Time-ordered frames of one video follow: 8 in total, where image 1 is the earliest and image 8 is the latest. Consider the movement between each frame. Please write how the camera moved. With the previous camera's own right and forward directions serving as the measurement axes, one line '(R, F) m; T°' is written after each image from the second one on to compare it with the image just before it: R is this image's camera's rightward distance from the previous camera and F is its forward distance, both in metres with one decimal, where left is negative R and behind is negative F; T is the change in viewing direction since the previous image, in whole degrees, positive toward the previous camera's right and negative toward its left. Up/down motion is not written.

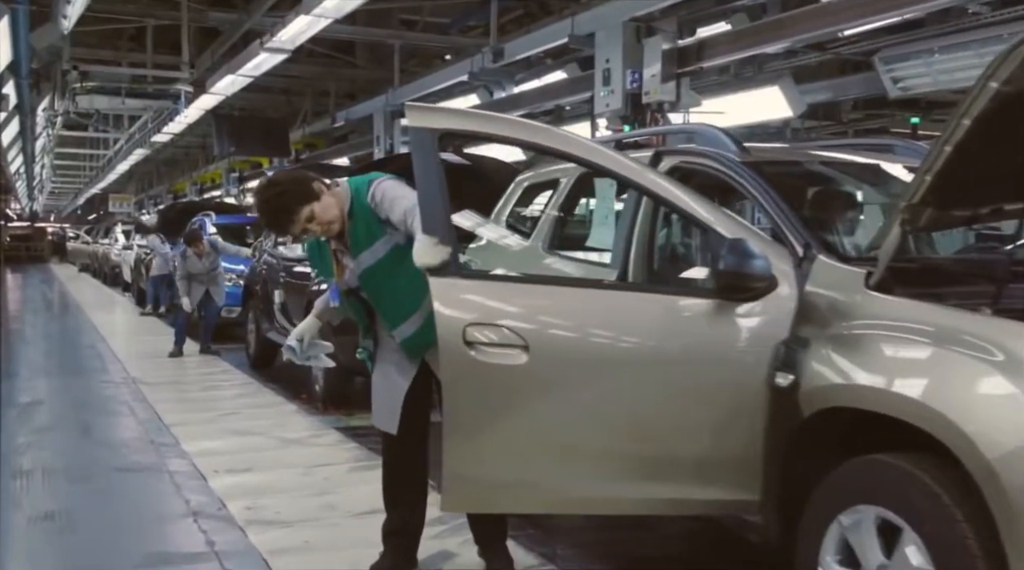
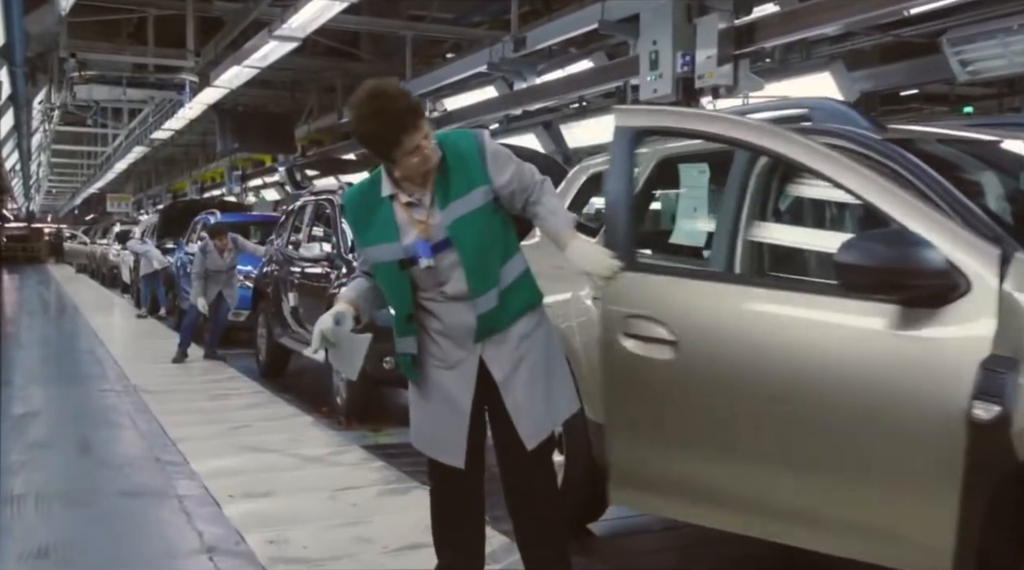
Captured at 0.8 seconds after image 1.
(-0.3, +0.7) m; 0°
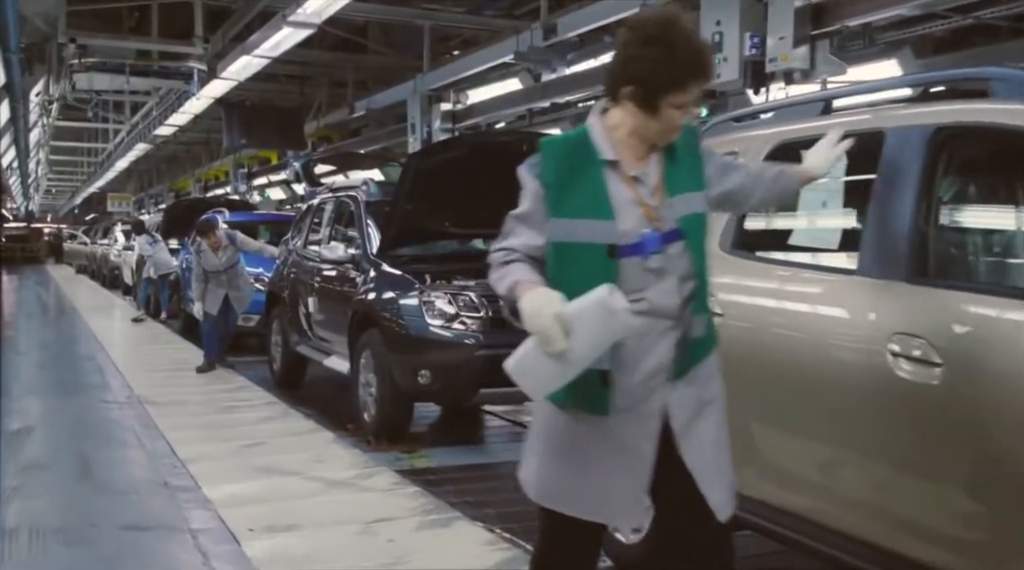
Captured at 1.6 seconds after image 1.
(-0.3, +0.7) m; 0°
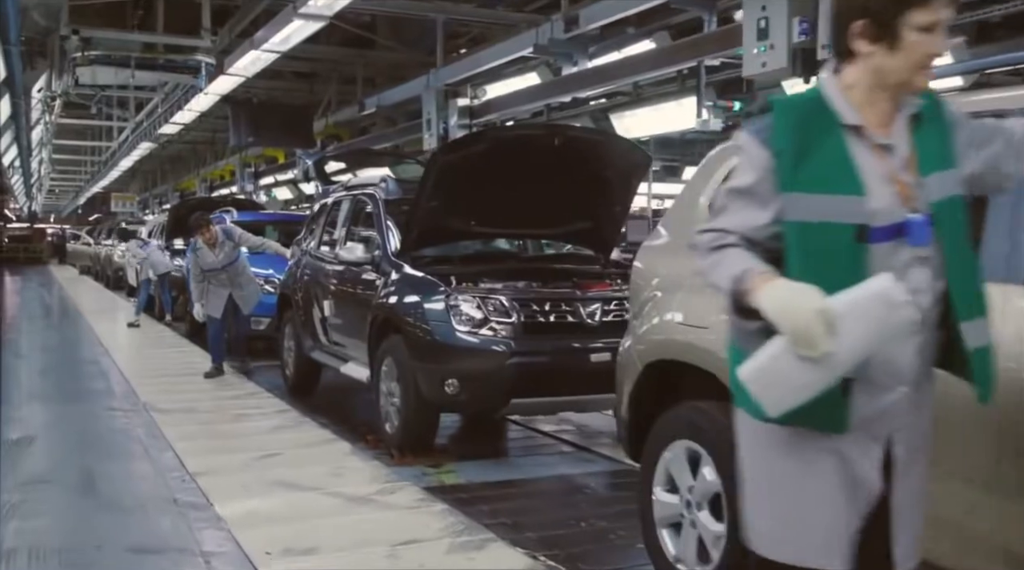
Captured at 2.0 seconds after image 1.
(-0.2, +0.4) m; 0°
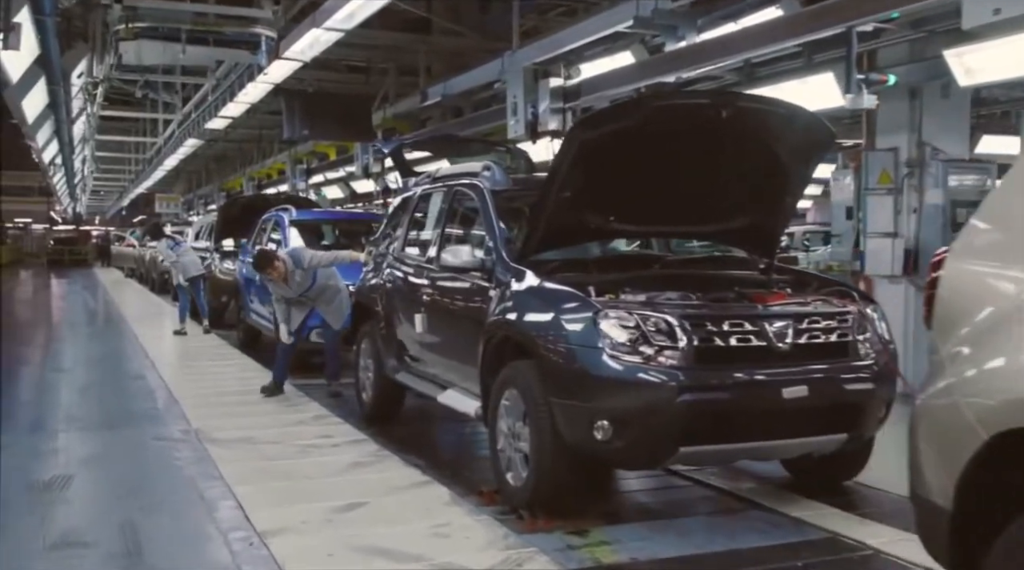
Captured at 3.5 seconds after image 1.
(-0.6, +1.3) m; -2°
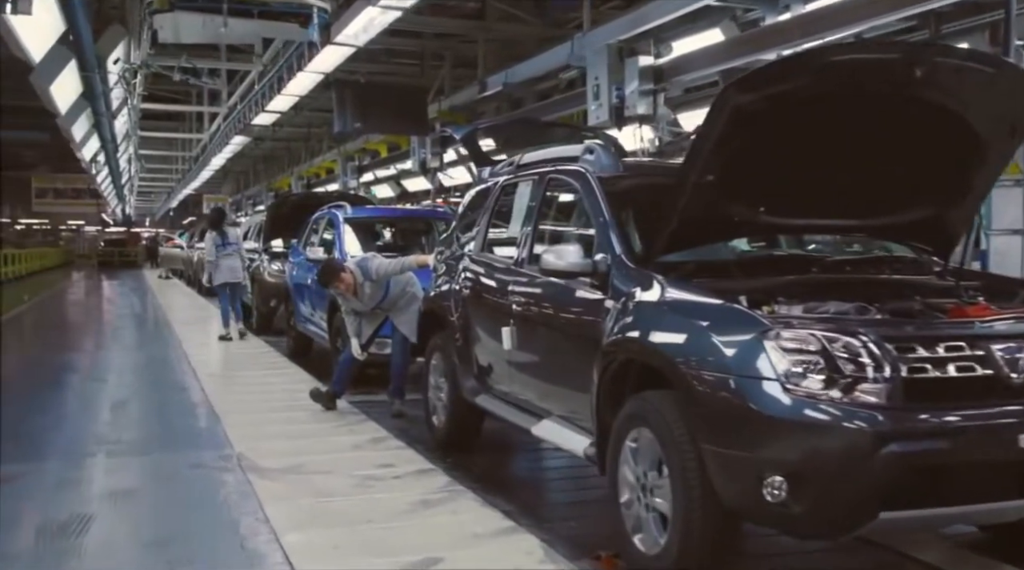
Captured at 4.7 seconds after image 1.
(-0.3, +1.0) m; -3°
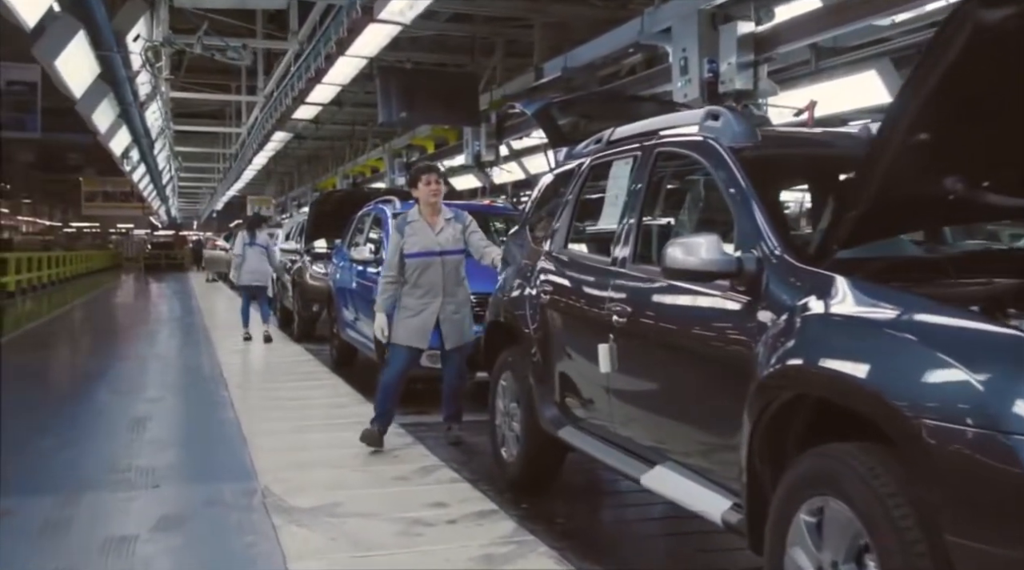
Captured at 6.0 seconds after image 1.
(-0.2, +1.1) m; -3°
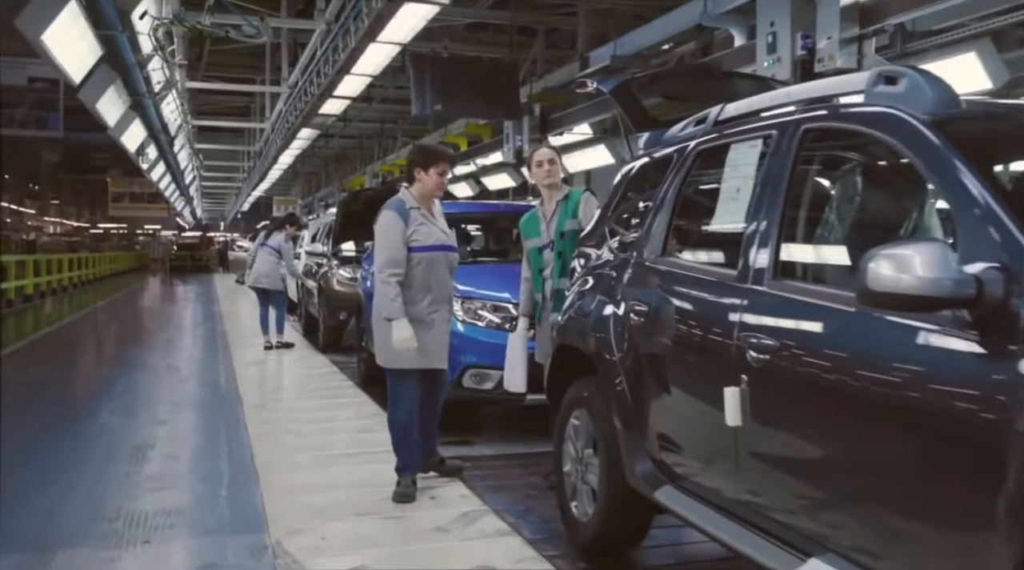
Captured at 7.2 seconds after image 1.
(-0.2, +1.0) m; -2°
